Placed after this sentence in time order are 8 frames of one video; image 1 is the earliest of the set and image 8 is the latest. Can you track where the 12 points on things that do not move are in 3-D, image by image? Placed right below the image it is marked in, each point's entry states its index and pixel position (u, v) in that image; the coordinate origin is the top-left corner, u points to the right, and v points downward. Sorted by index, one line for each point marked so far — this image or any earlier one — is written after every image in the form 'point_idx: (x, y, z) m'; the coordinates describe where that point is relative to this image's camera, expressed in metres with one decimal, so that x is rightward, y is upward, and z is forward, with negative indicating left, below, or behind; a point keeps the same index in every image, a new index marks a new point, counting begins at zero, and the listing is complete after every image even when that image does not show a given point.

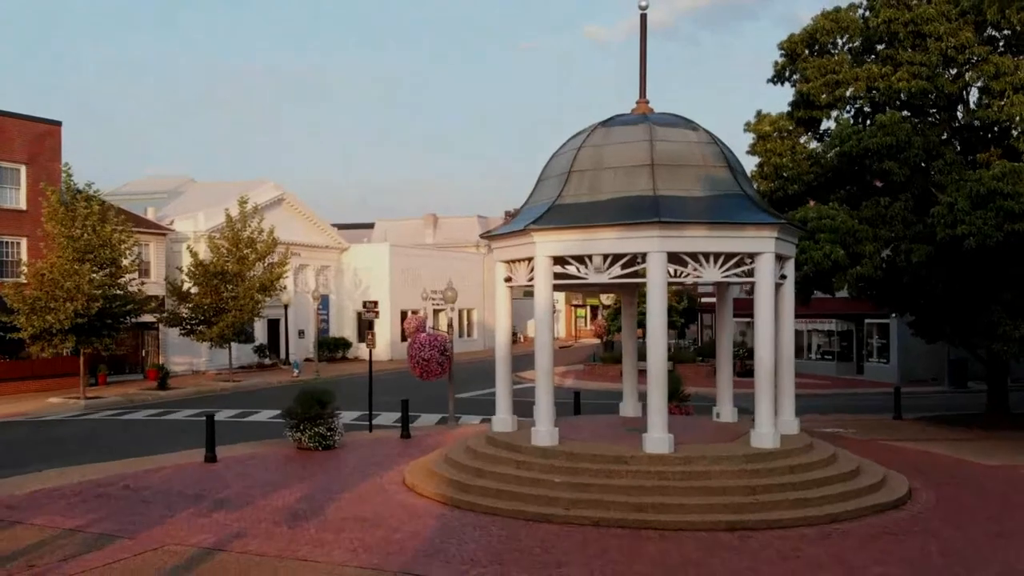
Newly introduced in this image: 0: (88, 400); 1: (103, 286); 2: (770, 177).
0: (-7.5, -2.1, +15.8) m
1: (-6.9, 0.0, +14.8) m
2: (+3.8, +1.6, +13.0) m
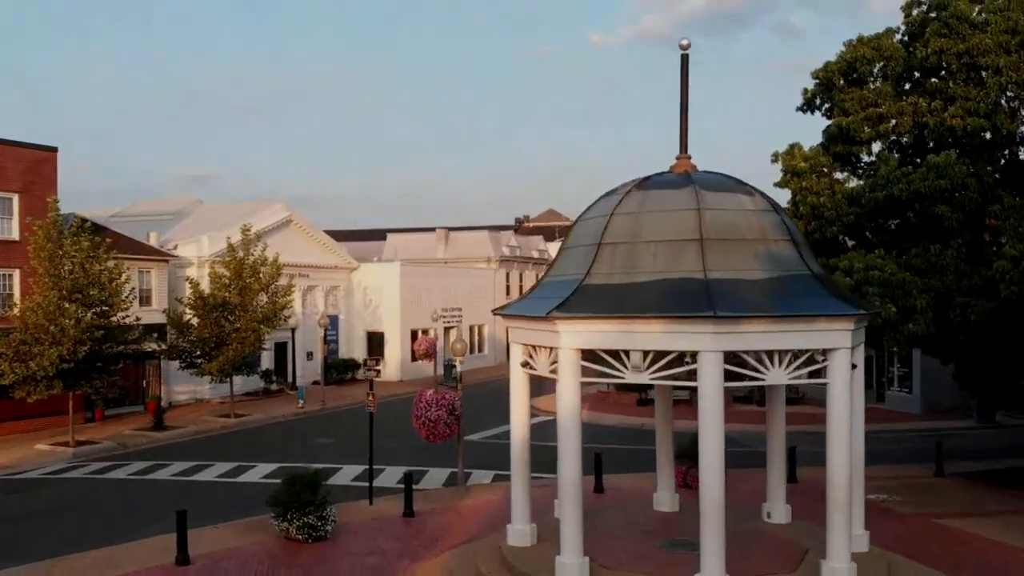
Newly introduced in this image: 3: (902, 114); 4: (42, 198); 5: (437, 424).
0: (-7.3, -2.7, +15.0) m
1: (-6.6, -0.6, +13.9) m
2: (+4.0, +0.9, +12.1) m
3: (+5.0, +2.2, +11.3) m
4: (-9.5, +1.9, +17.9) m
5: (-0.8, -1.5, +9.9) m
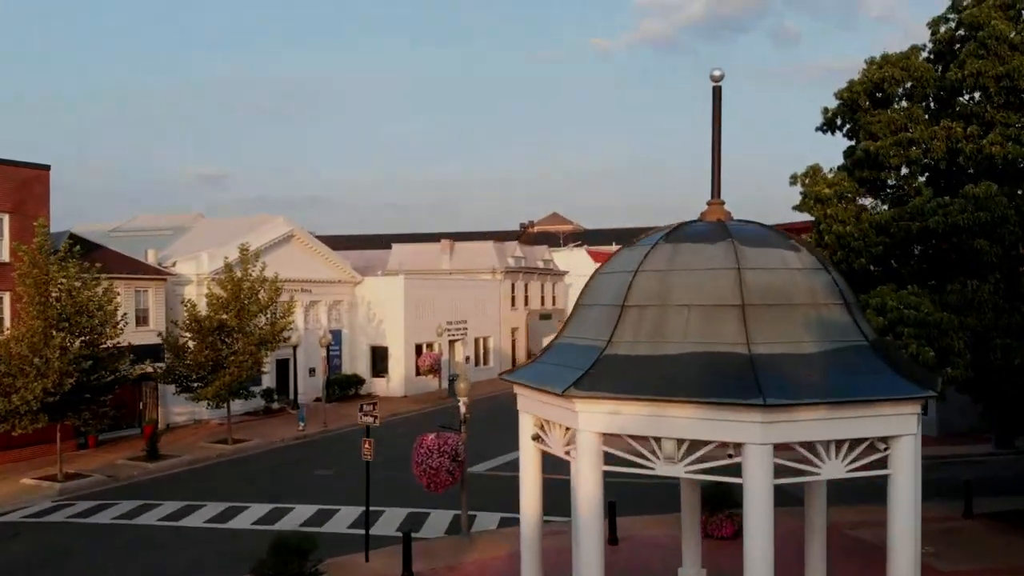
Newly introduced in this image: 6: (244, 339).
0: (-7.2, -3.2, +14.4) m
1: (-6.5, -1.0, +13.3) m
2: (+4.1, +0.5, +11.4) m
3: (+5.1, +1.8, +10.6) m
4: (-9.4, +1.4, +17.4) m
5: (-0.8, -1.9, +9.3) m
6: (-6.0, -1.1, +19.8) m
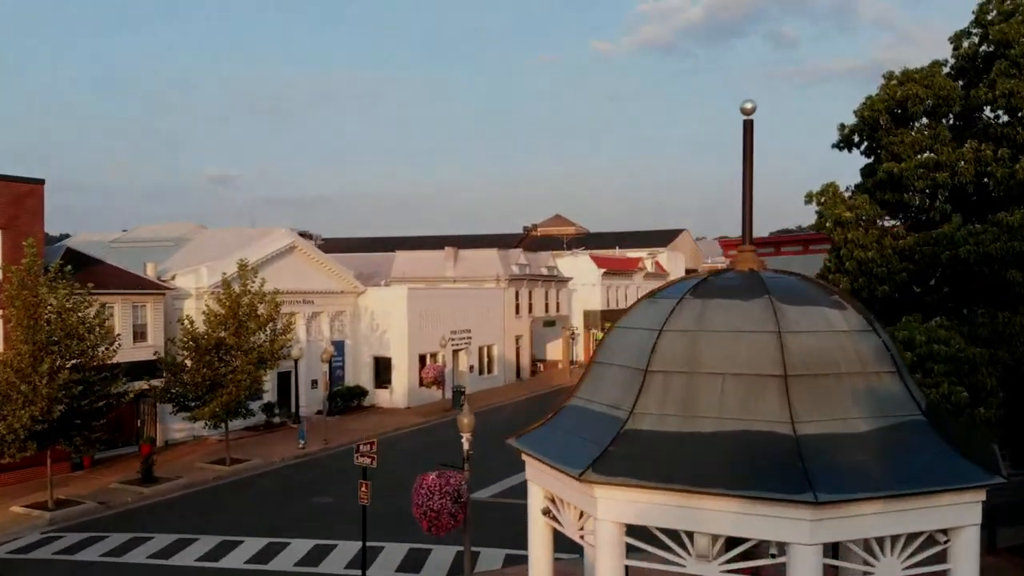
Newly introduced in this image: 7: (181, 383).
0: (-7.1, -3.5, +13.9) m
1: (-6.4, -1.4, +12.9) m
2: (+4.2, +0.2, +10.9) m
3: (+5.1, +1.4, +10.1) m
4: (-9.3, +1.1, +16.9) m
5: (-0.7, -2.2, +8.8) m
6: (-5.9, -1.5, +19.3) m
7: (-7.1, -2.0, +18.9) m
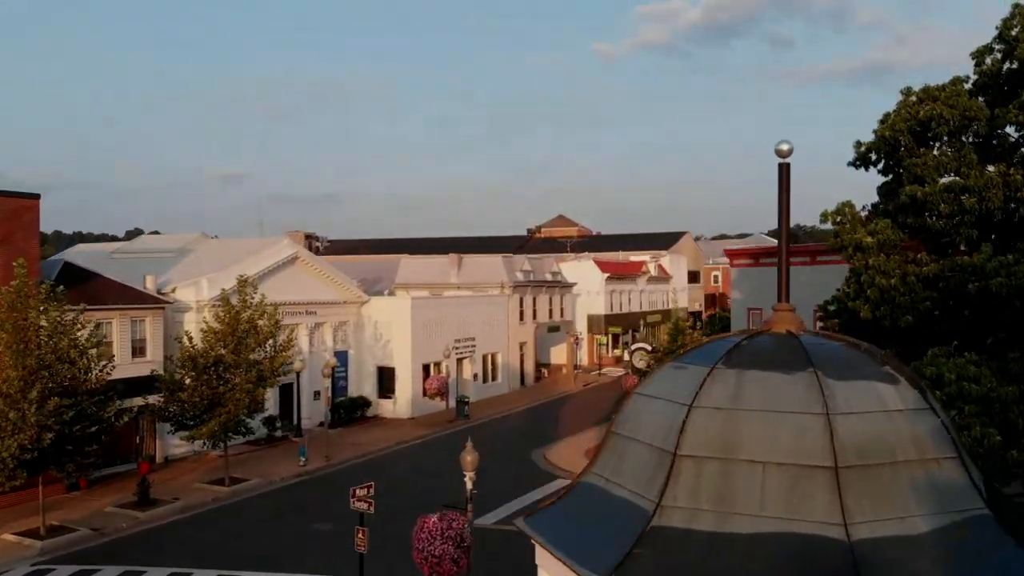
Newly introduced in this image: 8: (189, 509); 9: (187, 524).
0: (-7.0, -3.8, +13.5) m
1: (-6.4, -1.7, +12.5) m
2: (+4.3, -0.2, +10.5) m
3: (+5.2, +1.1, +9.7) m
4: (-9.2, +0.7, +16.6) m
5: (-0.6, -2.6, +8.3) m
6: (-5.7, -1.8, +18.9) m
7: (-7.0, -2.4, +18.5) m
8: (-6.0, -4.1, +16.6) m
9: (-5.6, -4.1, +15.3) m
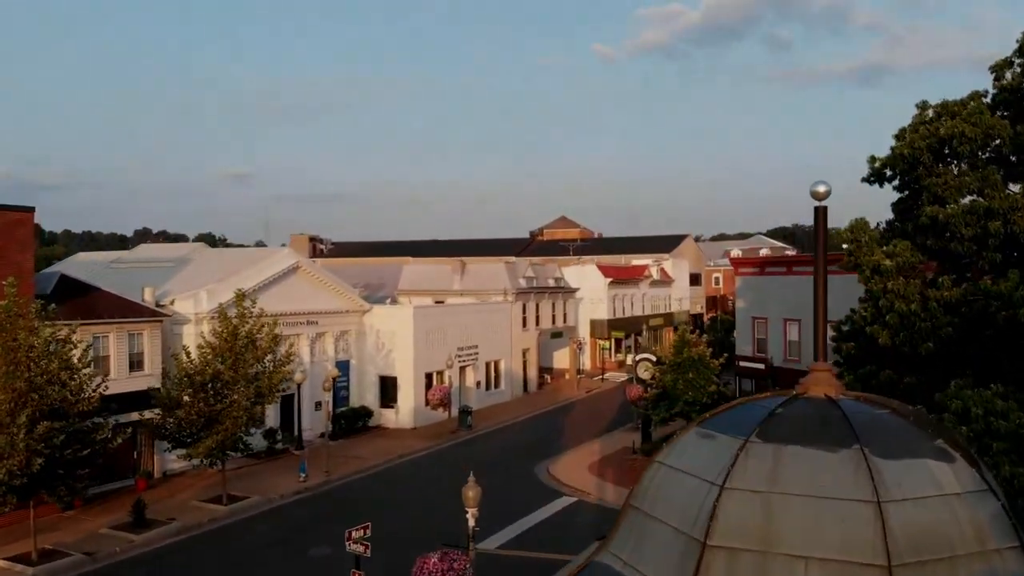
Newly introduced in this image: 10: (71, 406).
0: (-7.0, -4.1, +13.1) m
1: (-6.3, -2.0, +12.1) m
2: (+4.3, -0.4, +10.1) m
3: (+5.3, +0.8, +9.3) m
4: (-9.1, +0.4, +16.2) m
5: (-0.6, -2.8, +8.0) m
6: (-5.7, -2.1, +18.6) m
7: (-6.9, -2.7, +18.2) m
8: (-5.9, -4.4, +16.2) m
9: (-5.5, -4.4, +14.9) m
10: (-6.3, -1.7, +12.7) m
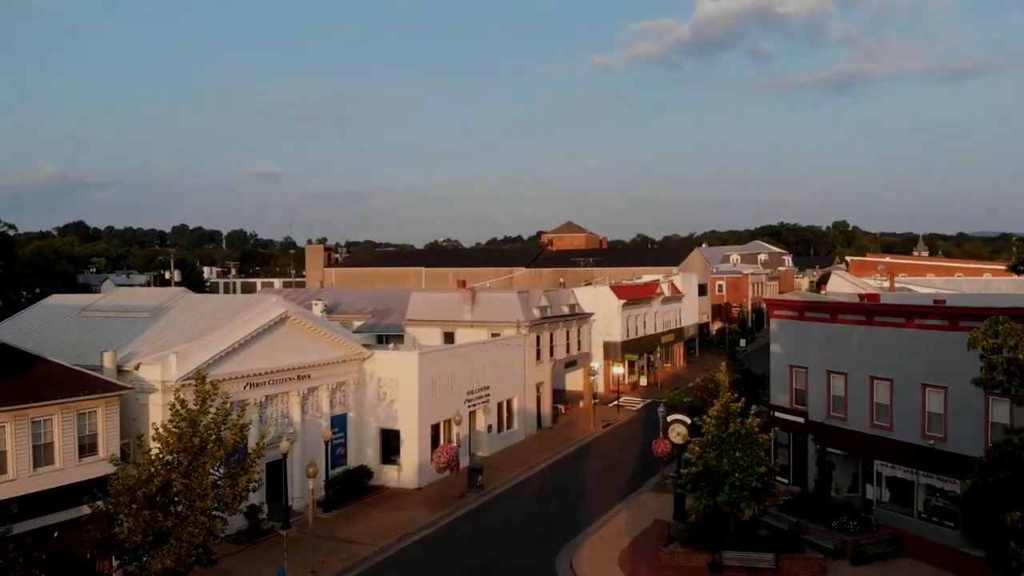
0: (-6.7, -5.5, +9.7) m
1: (-6.0, -3.3, +8.7) m
2: (+4.6, -1.8, +6.6) m
3: (+5.5, -0.6, +5.8) m
4: (-8.8, -1.0, +12.9) m
5: (-0.4, -4.1, +4.5) m
6: (-5.3, -3.6, +15.2) m
7: (-6.6, -4.1, +14.8) m
8: (-5.6, -5.8, +12.7) m
9: (-5.2, -5.8, +11.5) m
10: (-6.0, -3.1, +9.3) m
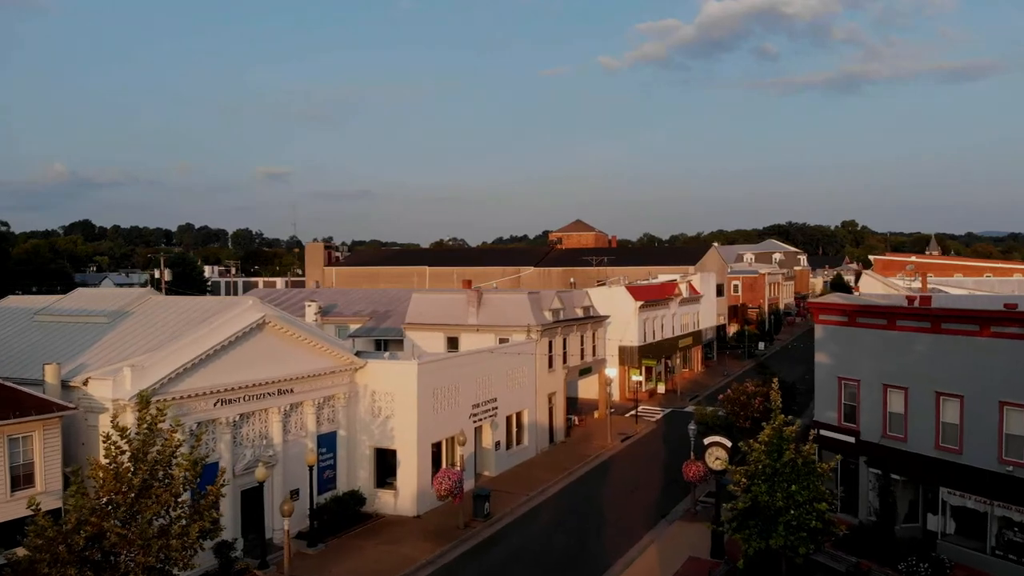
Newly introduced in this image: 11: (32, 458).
0: (-6.5, -5.5, +5.8) m
1: (-5.8, -3.4, +4.8) m
2: (+4.8, -1.9, +2.6) m
3: (+5.7, -0.6, +1.9) m
4: (-8.5, -1.0, +9.0) m
5: (-0.2, -4.2, +0.6) m
6: (-5.0, -3.7, +11.3) m
7: (-6.3, -4.2, +10.9) m
8: (-5.4, -5.9, +8.9) m
9: (-5.0, -5.8, +7.6) m
10: (-5.8, -3.1, +5.4) m
11: (-8.4, -3.1, +14.7) m
